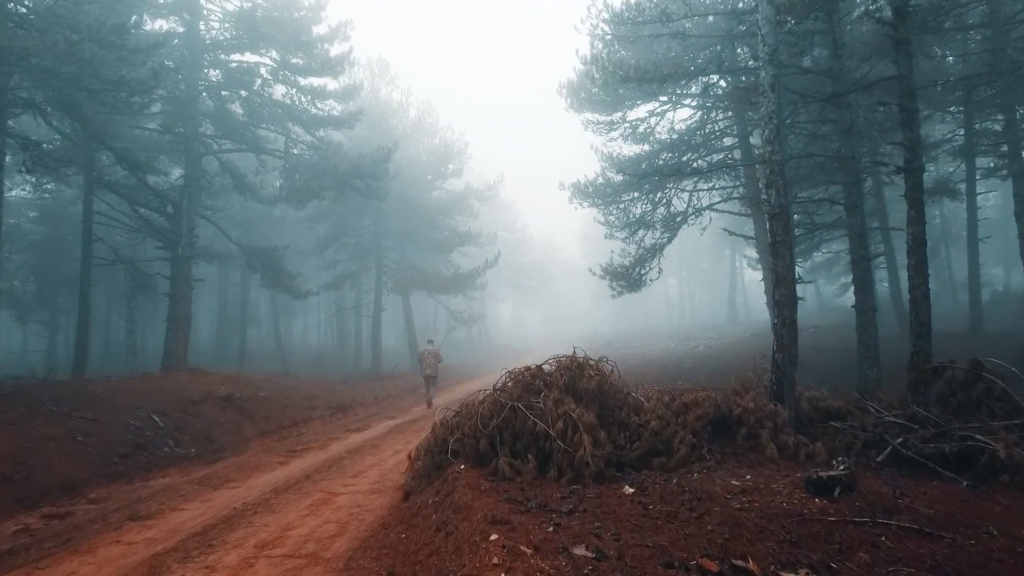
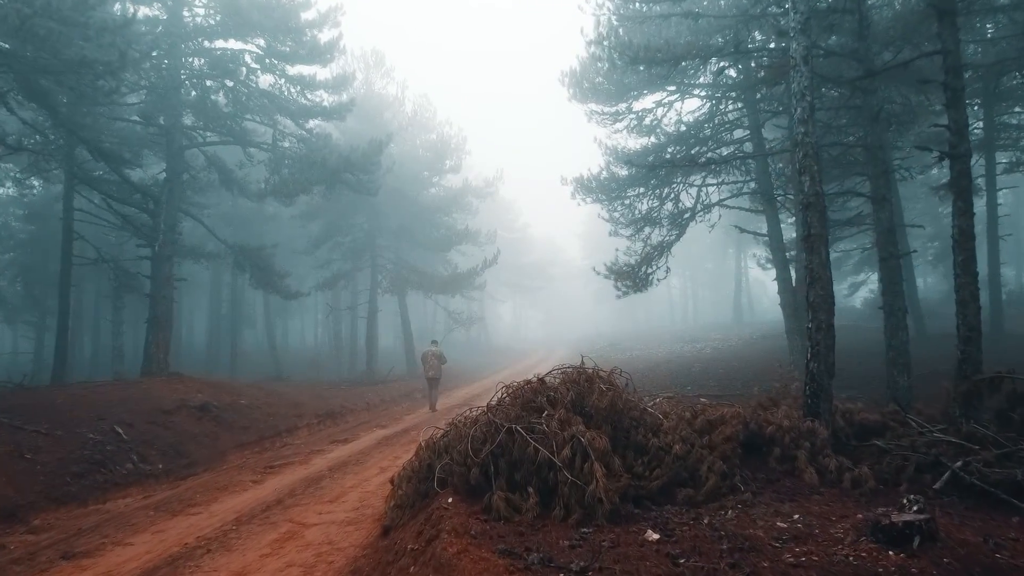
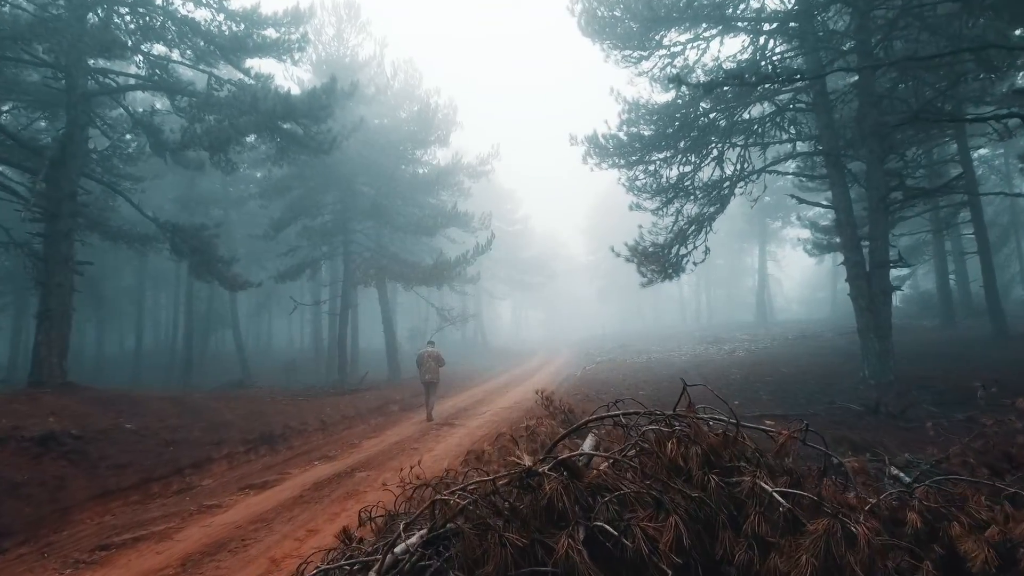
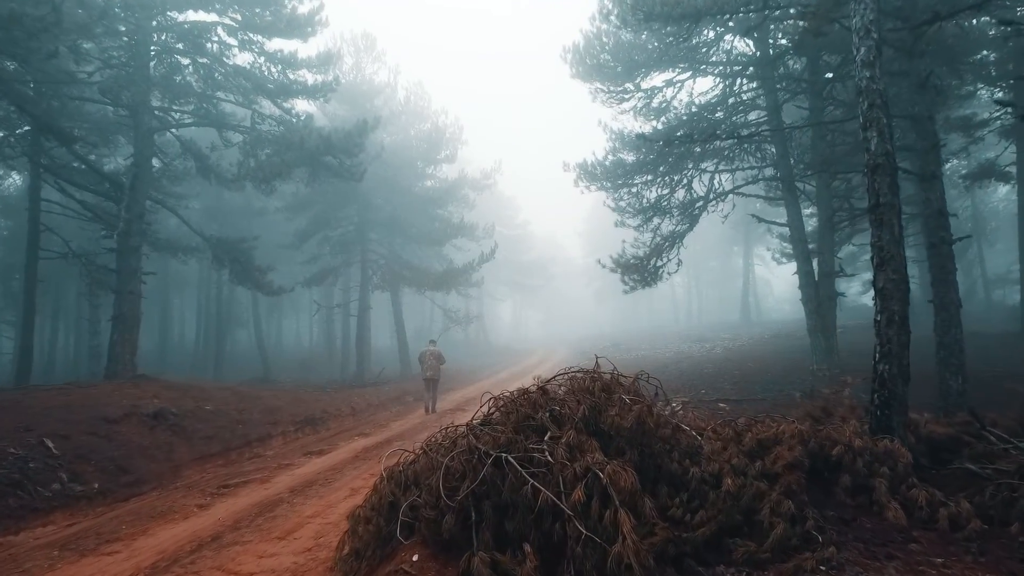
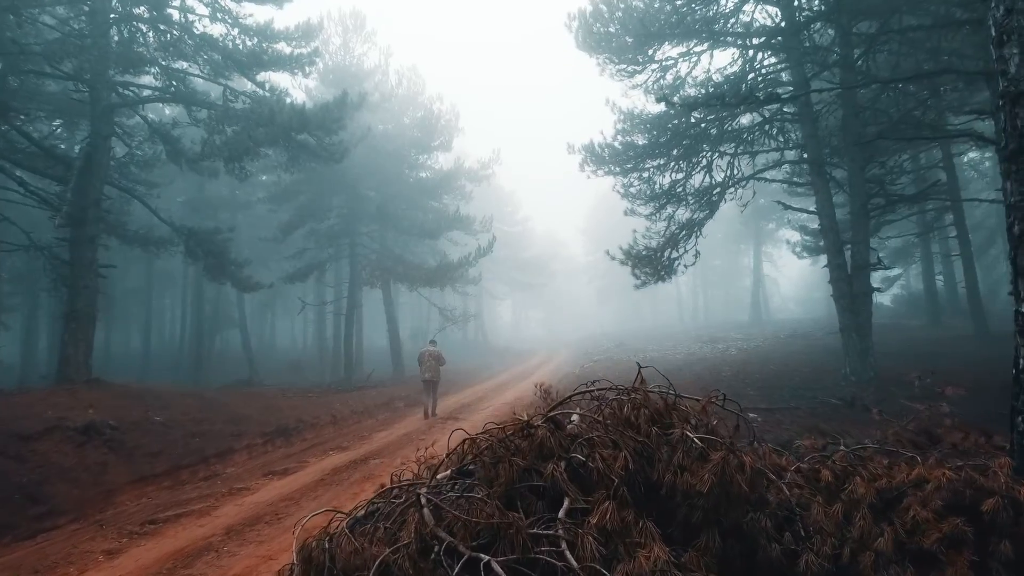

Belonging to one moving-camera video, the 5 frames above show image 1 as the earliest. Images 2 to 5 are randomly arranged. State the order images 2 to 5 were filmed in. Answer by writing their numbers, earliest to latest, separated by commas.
2, 4, 5, 3
